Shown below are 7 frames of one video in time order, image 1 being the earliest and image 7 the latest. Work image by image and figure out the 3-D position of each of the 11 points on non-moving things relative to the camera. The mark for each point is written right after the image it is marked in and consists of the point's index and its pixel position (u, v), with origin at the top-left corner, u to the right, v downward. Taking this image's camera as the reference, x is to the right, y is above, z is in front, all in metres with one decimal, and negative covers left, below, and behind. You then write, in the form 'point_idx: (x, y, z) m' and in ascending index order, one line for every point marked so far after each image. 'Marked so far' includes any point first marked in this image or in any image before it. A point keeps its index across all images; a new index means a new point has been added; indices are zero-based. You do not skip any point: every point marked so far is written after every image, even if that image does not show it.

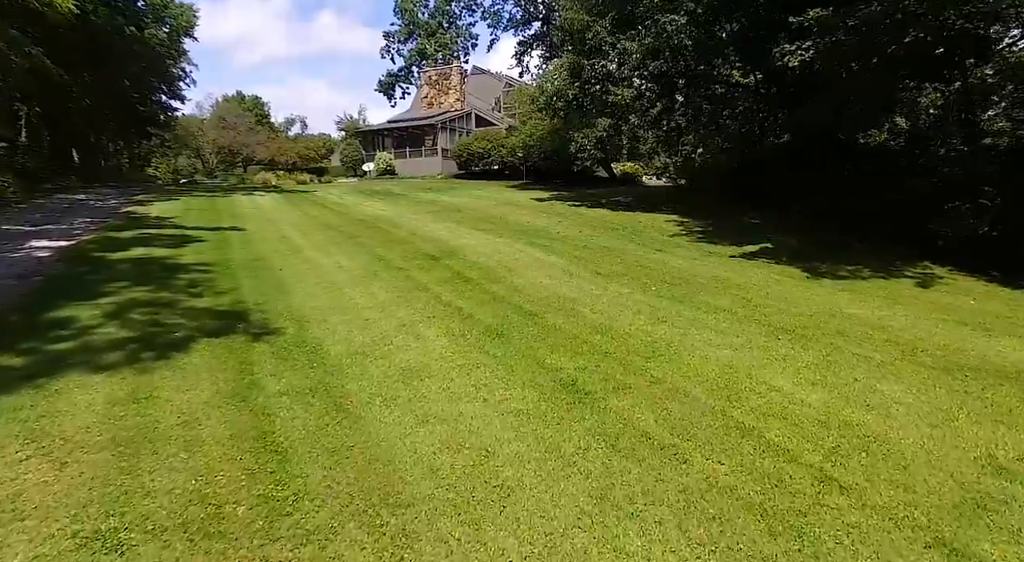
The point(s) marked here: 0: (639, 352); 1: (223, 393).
0: (+0.8, -0.5, +4.0) m
1: (-1.5, -0.6, +3.1) m
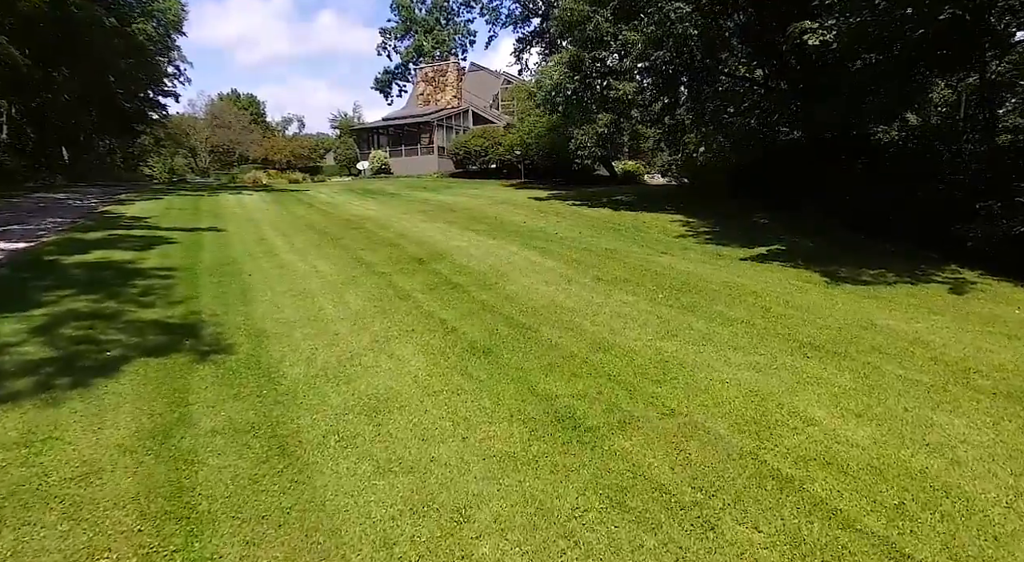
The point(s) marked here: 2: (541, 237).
0: (+0.8, -0.5, +3.4) m
1: (-1.6, -0.6, +2.5) m
2: (+0.4, +0.6, +8.1) m
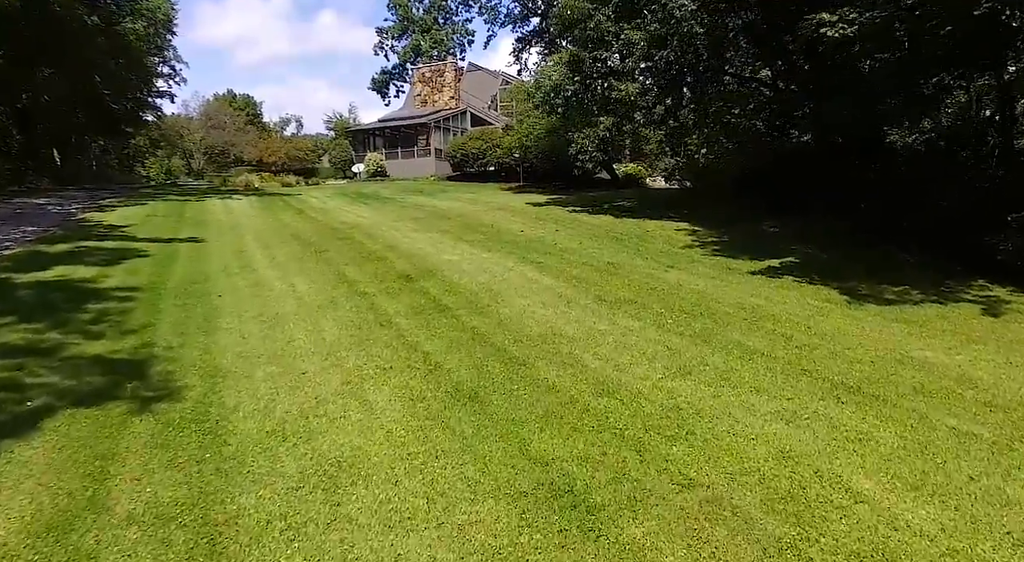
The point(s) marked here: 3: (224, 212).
0: (+0.7, -0.7, +2.9) m
1: (-1.6, -0.8, +2.0) m
2: (+0.3, +0.4, +7.6) m
3: (-5.8, +1.4, +11.9) m
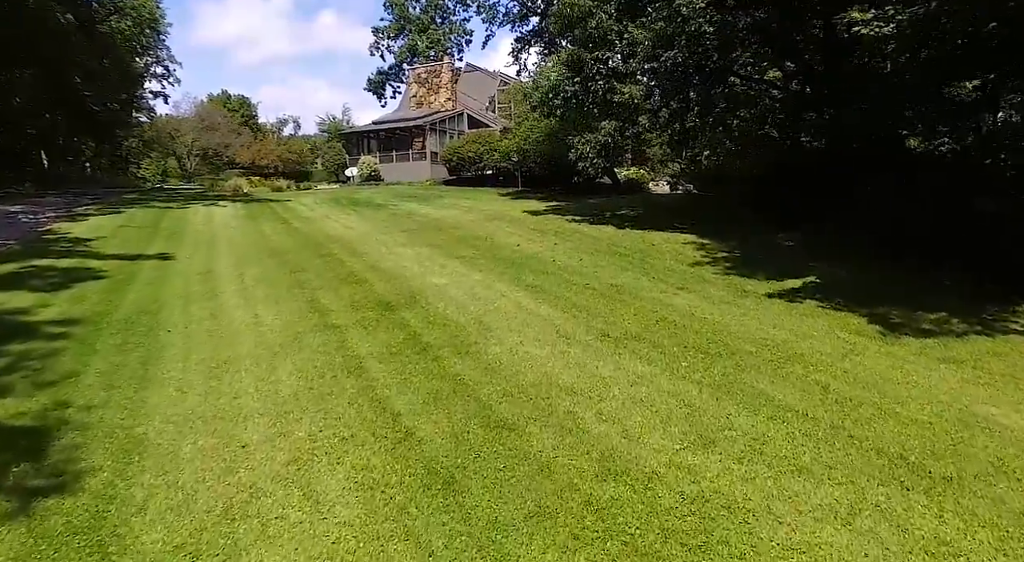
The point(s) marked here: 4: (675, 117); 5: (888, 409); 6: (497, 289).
0: (+0.7, -1.0, +2.3) m
1: (-1.7, -1.1, +1.4) m
2: (+0.3, +0.1, +6.9) m
3: (-5.9, +1.1, +11.2) m
4: (+3.2, +3.3, +11.7) m
5: (+2.2, -0.7, +3.4) m
6: (-0.1, -0.1, +5.8) m
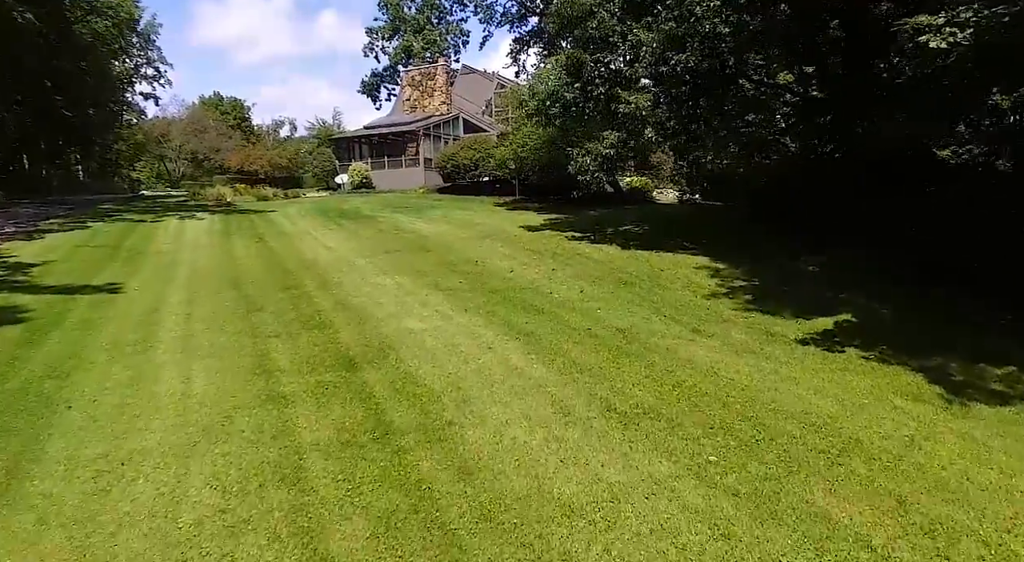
0: (+0.6, -1.4, +1.4) m
1: (-1.8, -1.5, +0.5) m
2: (+0.2, -0.2, +6.0) m
3: (-6.0, +0.7, +10.4) m
4: (+3.1, +2.9, +10.8) m
5: (+2.1, -1.1, +2.6) m
6: (-0.2, -0.5, +4.9) m
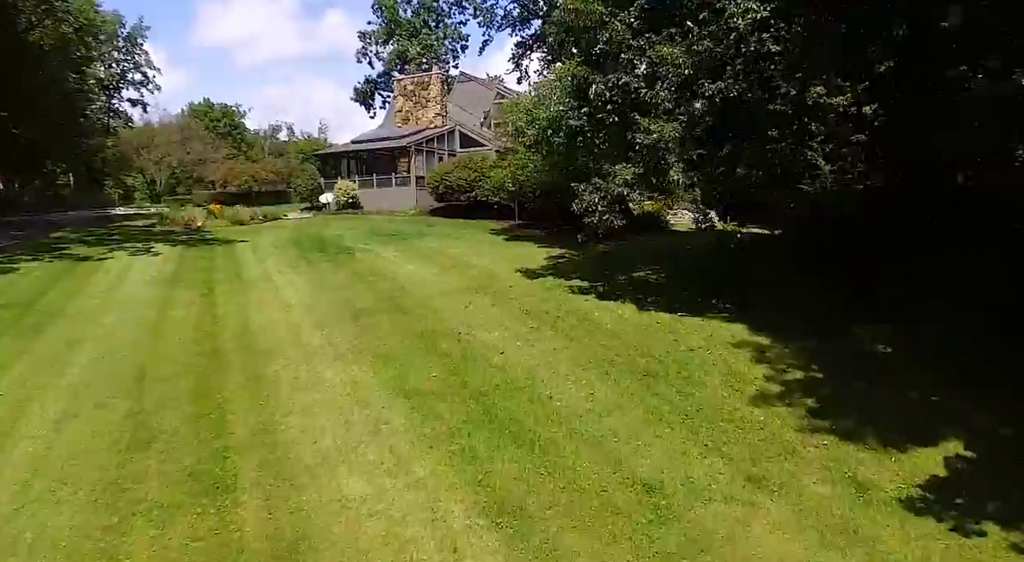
0: (+0.4, -2.2, -0.2) m
1: (-1.9, -2.3, -1.1) m
2: (+0.1, -1.1, +4.4) m
3: (-6.1, -0.1, +8.8) m
4: (+3.1, +2.0, +9.2) m
5: (+2.0, -2.0, +0.9) m
6: (-0.4, -1.3, +3.3) m
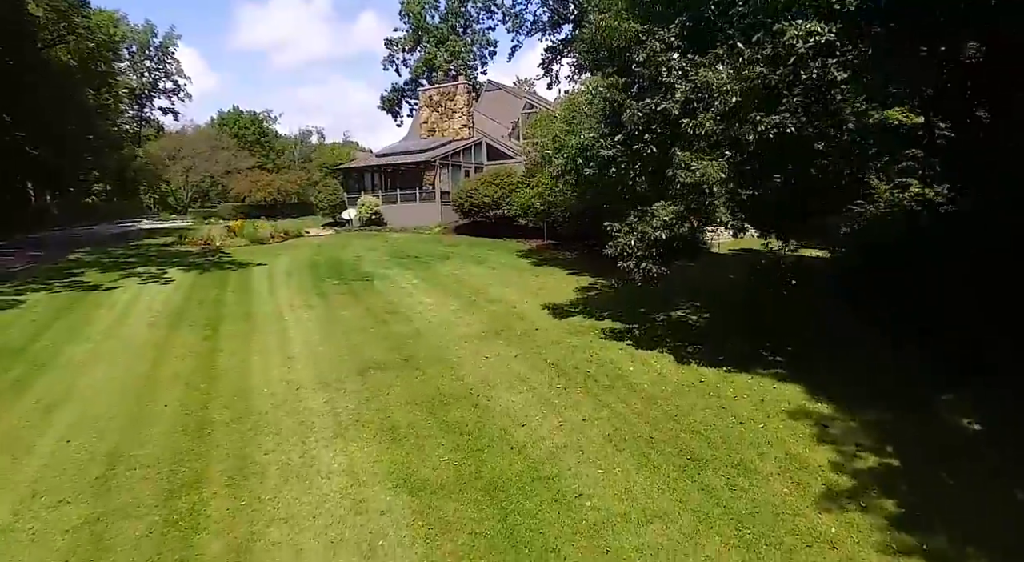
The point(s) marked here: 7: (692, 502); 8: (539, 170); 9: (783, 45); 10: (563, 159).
0: (+0.3, -2.8, -1.0) m
1: (-2.1, -2.9, -1.7) m
2: (+0.2, -1.7, +3.7) m
3: (-5.7, -0.6, +8.3) m
4: (+3.4, +1.4, +8.3) m
5: (+1.9, -2.6, +0.1) m
6: (-0.3, -1.9, +2.5) m
7: (+1.3, -1.6, +4.3) m
8: (+0.7, +2.8, +13.9) m
9: (+2.9, +2.7, +6.5) m
10: (+1.0, +2.4, +10.8) m
